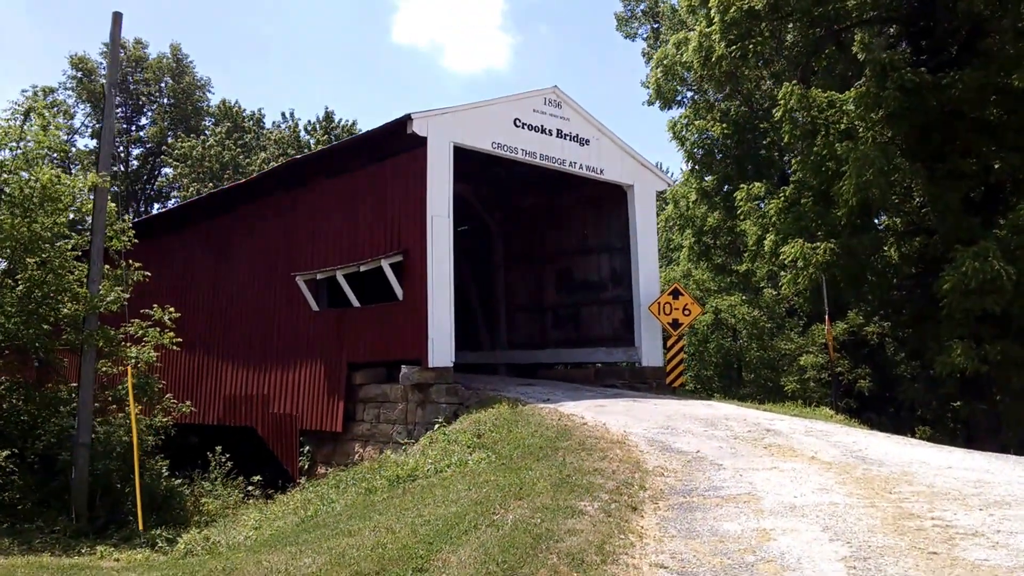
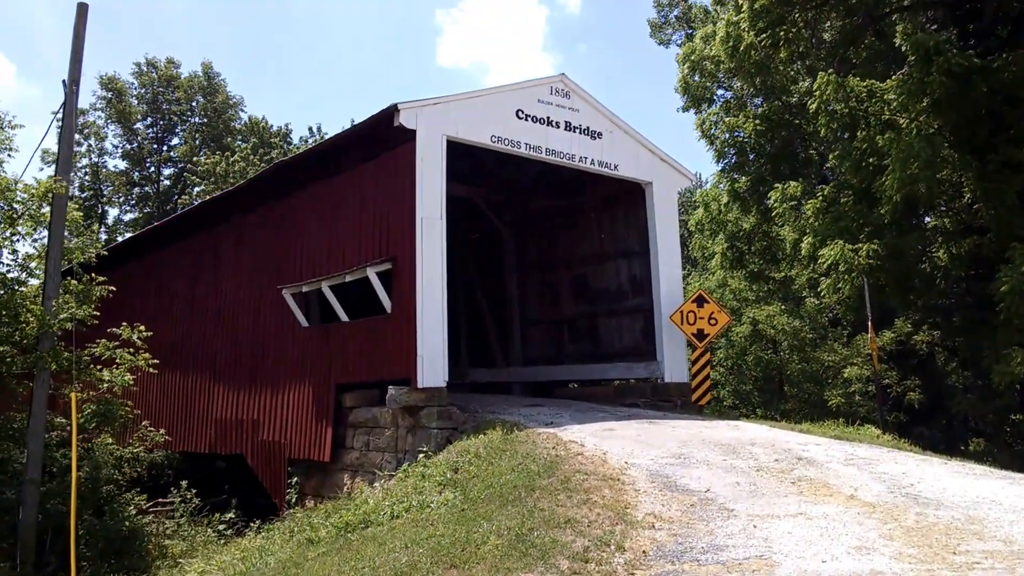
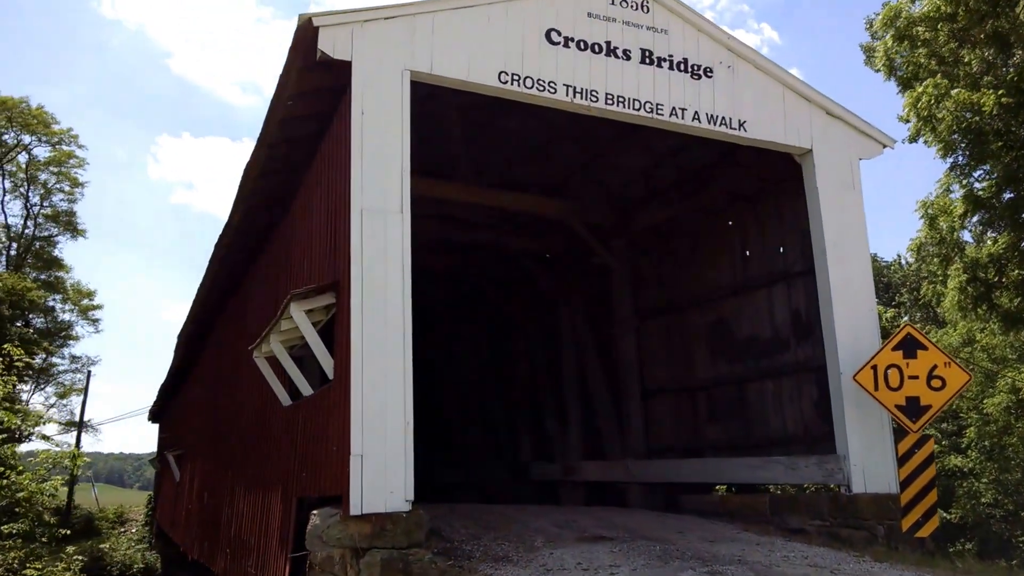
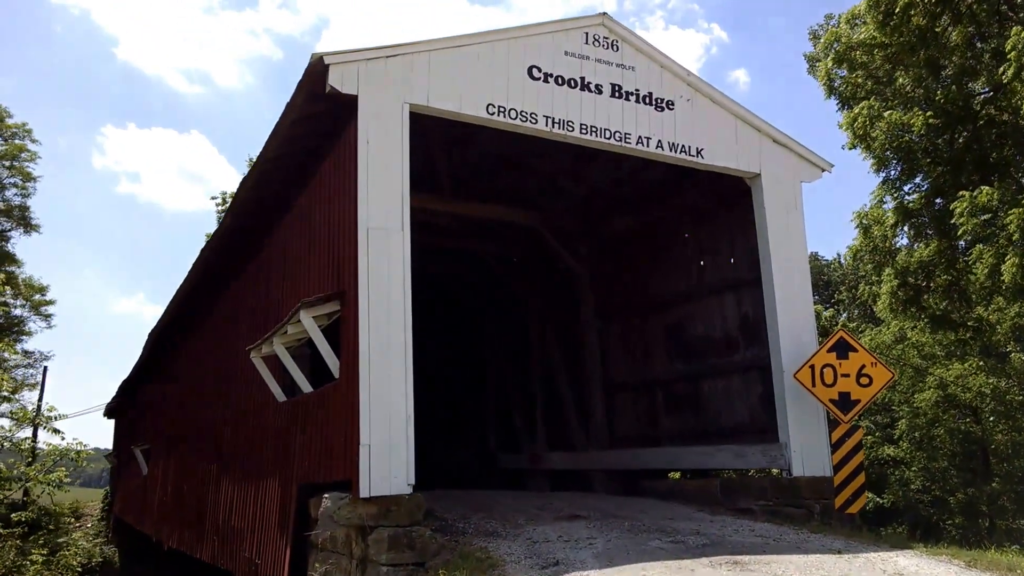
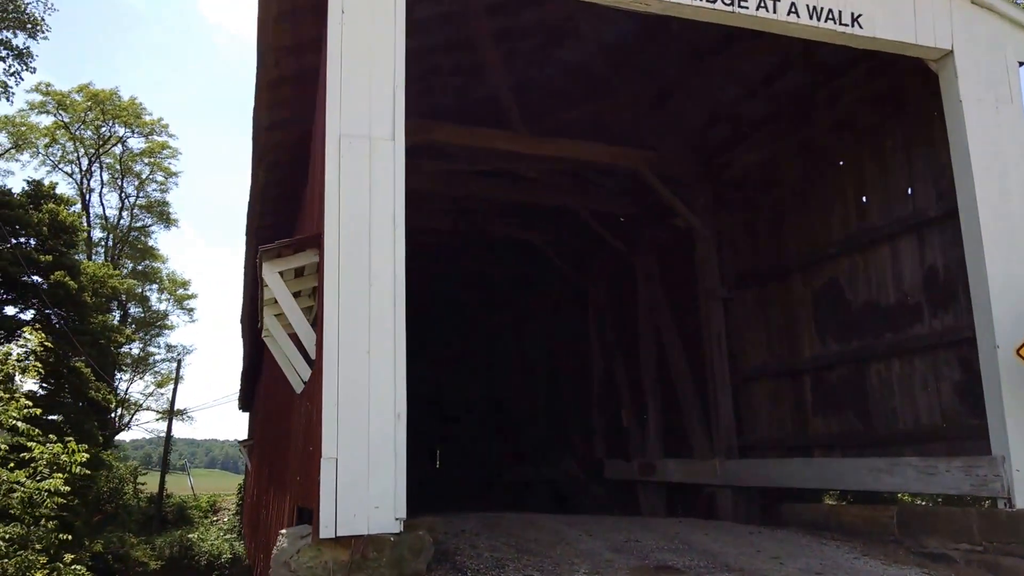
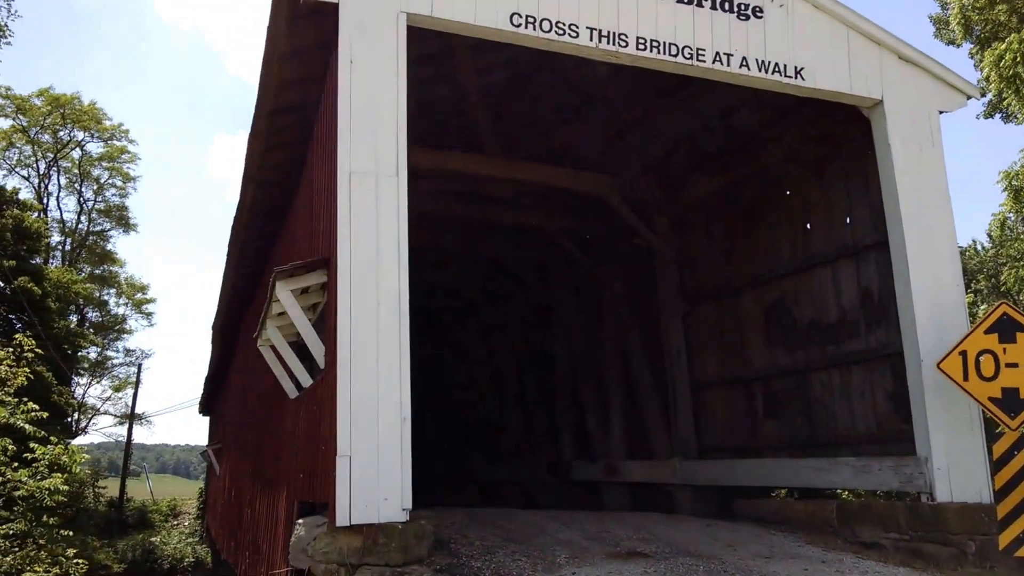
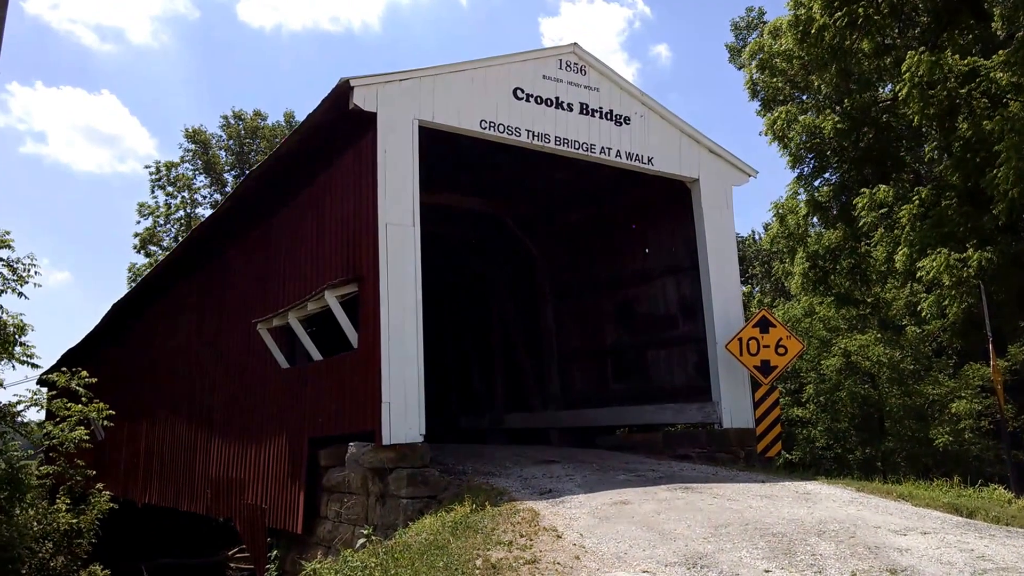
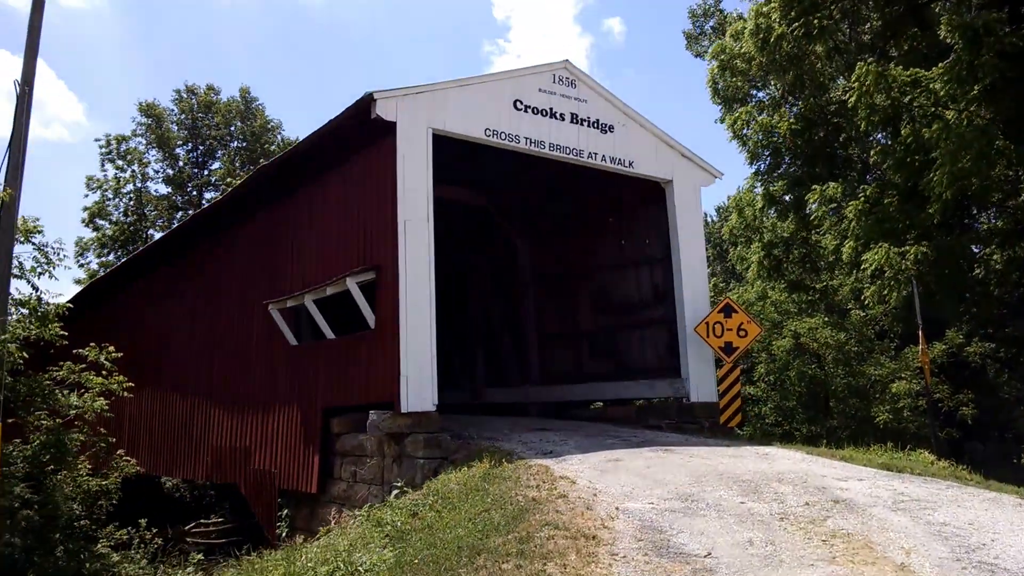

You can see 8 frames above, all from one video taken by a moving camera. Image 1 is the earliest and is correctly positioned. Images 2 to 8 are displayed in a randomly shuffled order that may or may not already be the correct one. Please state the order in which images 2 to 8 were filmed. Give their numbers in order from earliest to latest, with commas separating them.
2, 8, 7, 4, 3, 6, 5
